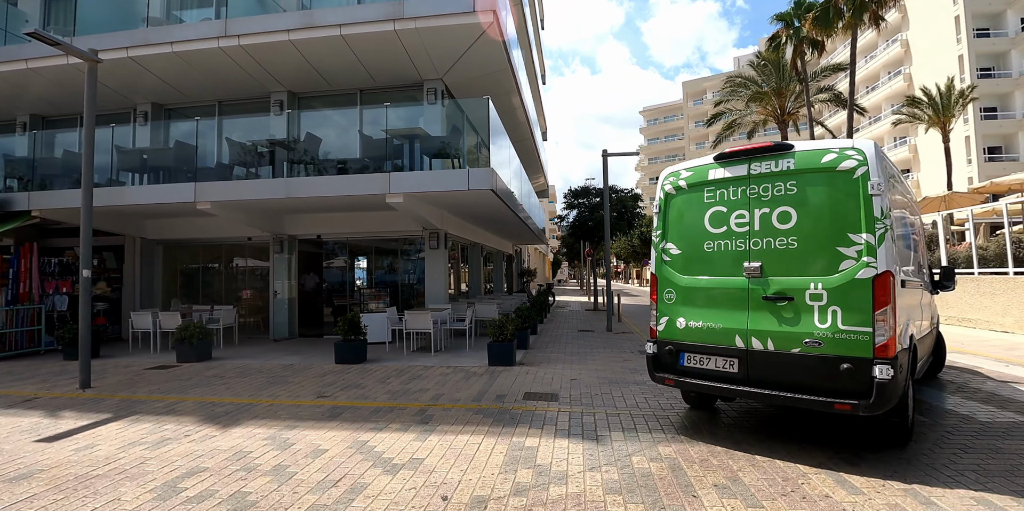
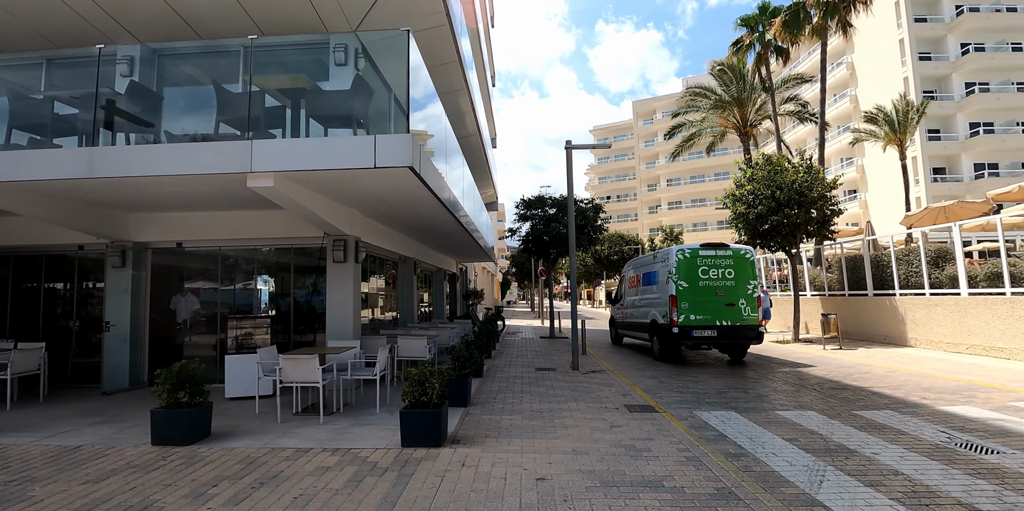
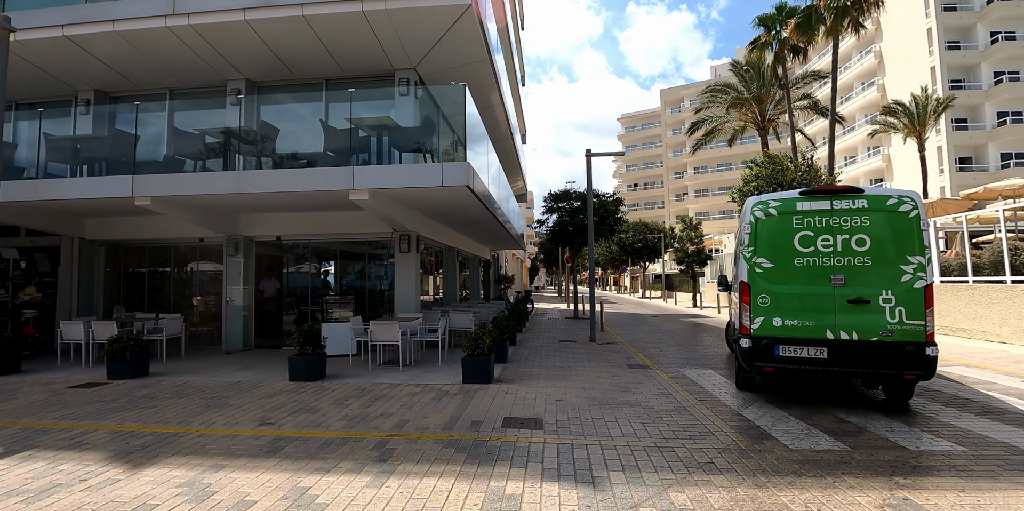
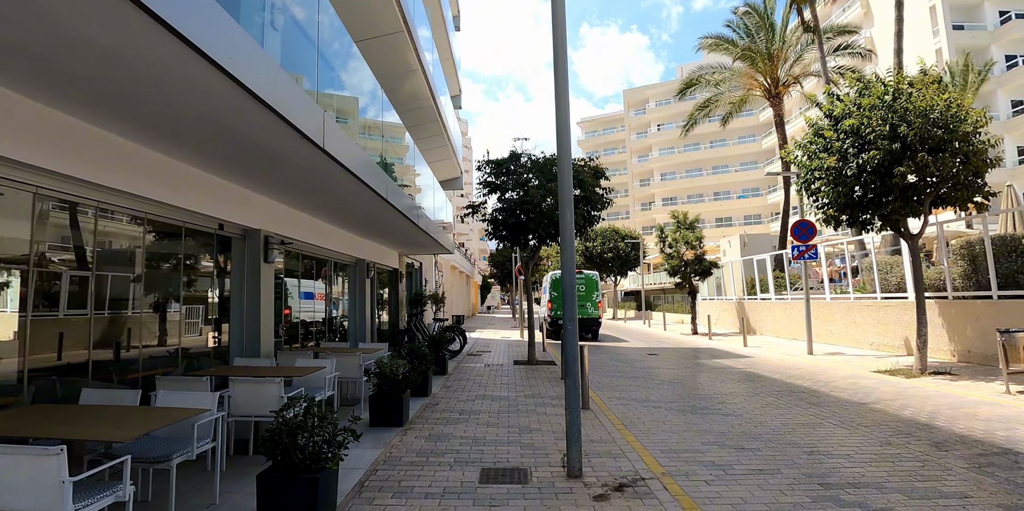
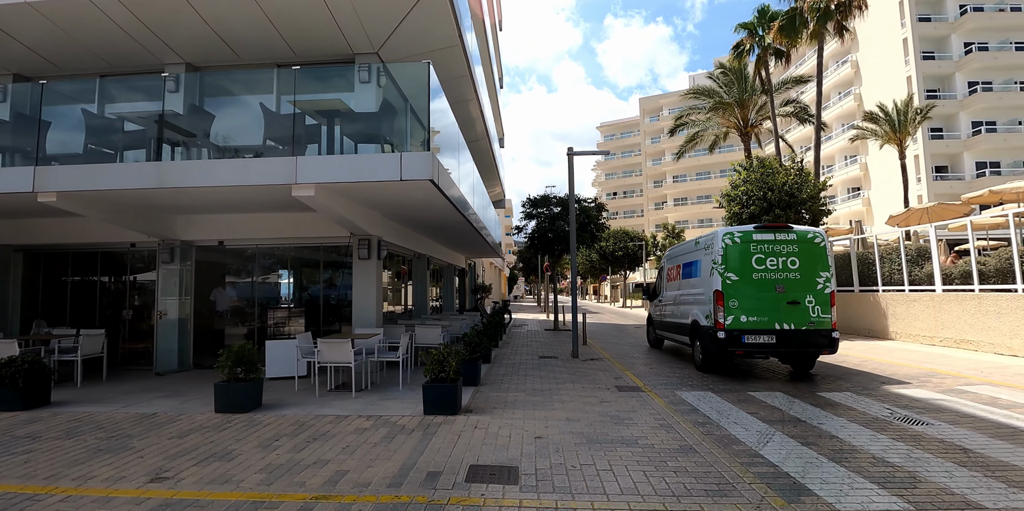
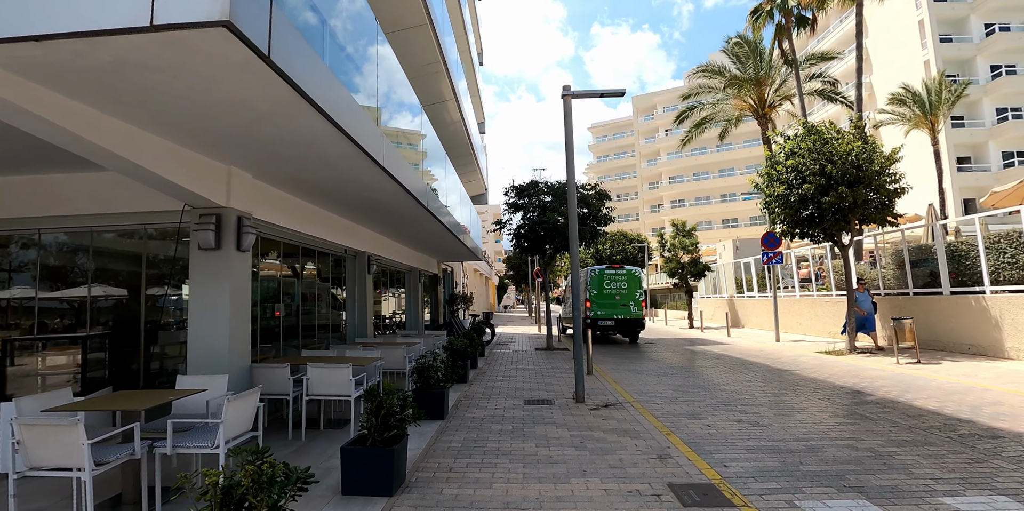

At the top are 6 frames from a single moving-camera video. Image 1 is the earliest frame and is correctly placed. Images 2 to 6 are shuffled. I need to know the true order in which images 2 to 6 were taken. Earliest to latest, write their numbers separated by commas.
3, 5, 2, 6, 4
